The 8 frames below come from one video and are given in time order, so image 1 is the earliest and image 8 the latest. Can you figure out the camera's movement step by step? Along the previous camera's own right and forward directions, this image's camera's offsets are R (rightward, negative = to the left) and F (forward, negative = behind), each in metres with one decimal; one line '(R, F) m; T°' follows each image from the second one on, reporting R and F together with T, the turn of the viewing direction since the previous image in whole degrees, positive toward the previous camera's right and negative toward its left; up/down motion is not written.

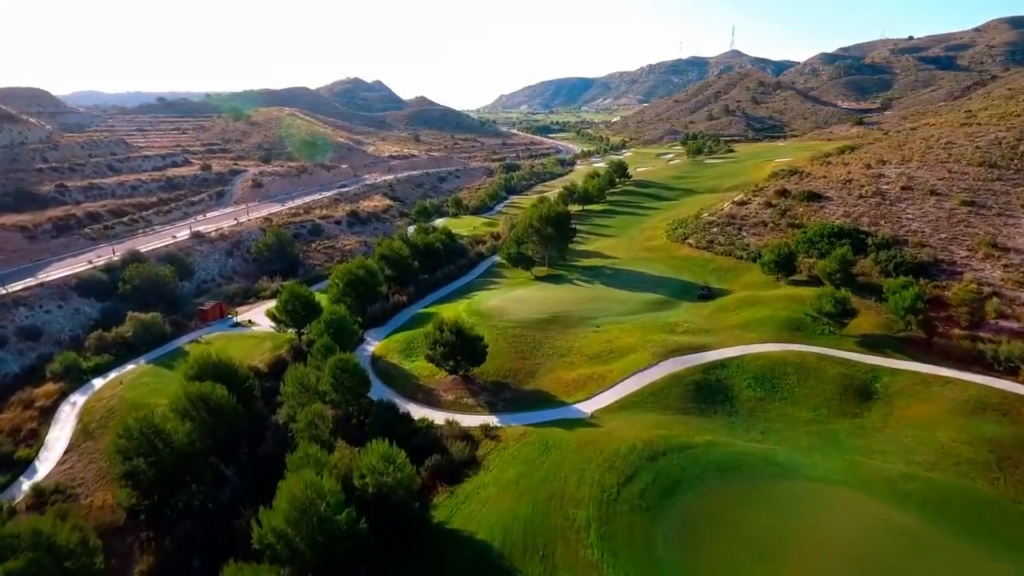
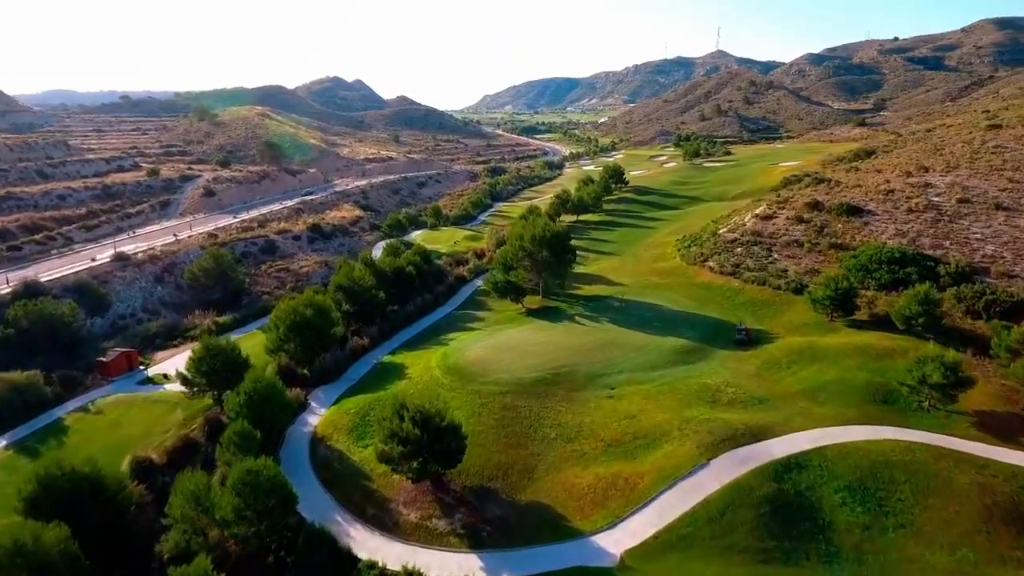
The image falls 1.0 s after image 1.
(-0.1, +10.2) m; +1°
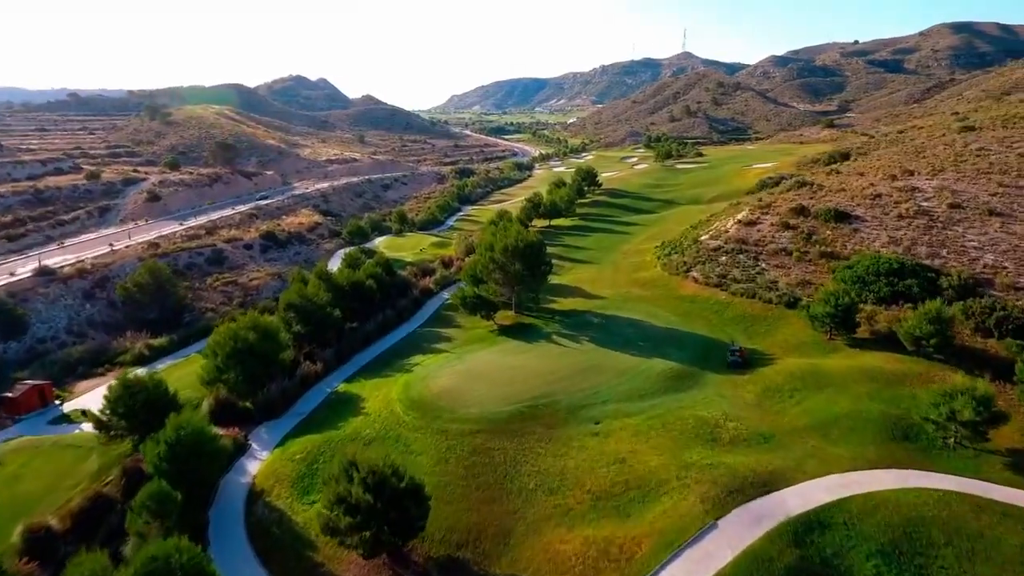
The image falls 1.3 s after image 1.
(0.0, +4.0) m; +3°
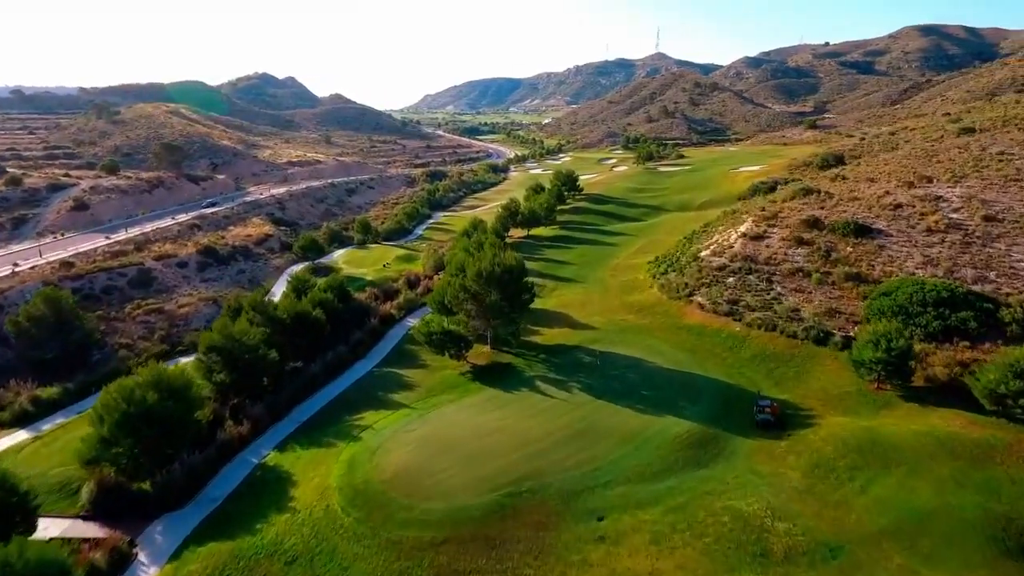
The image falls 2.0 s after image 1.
(0.0, +7.2) m; +2°
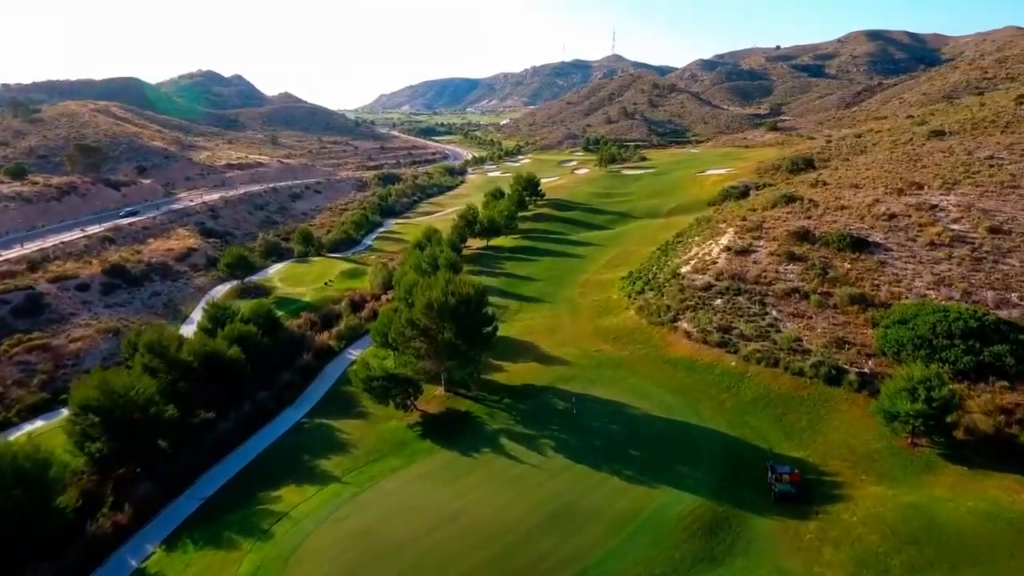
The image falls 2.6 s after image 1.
(+0.1, +6.0) m; +4°
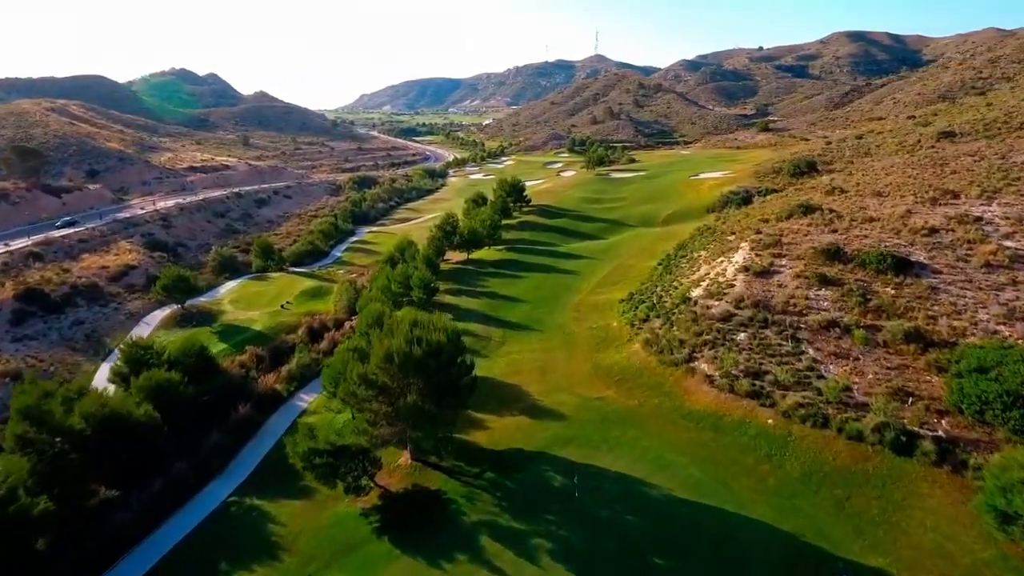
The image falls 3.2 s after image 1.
(0.0, +6.4) m; +1°
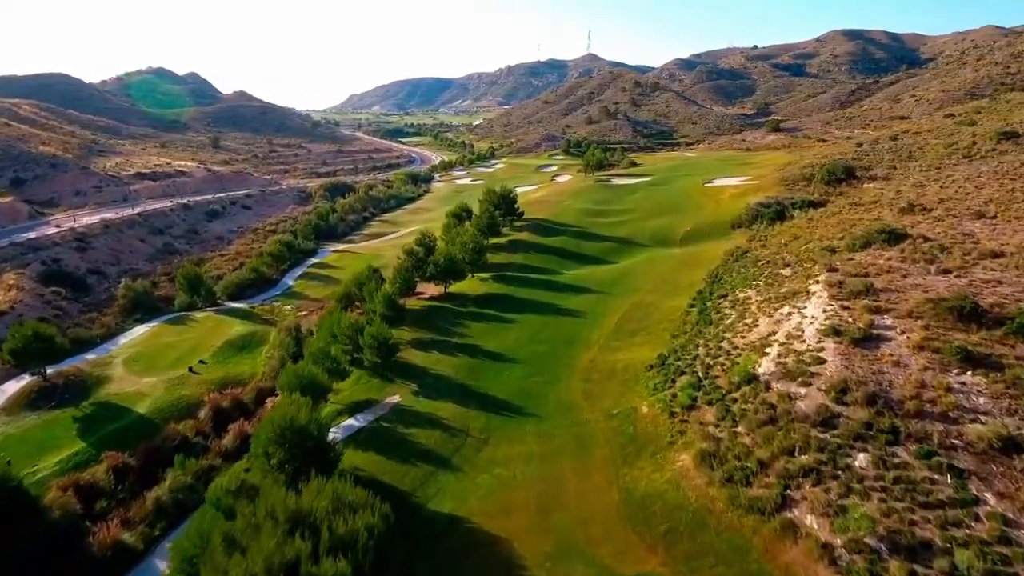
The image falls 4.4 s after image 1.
(+0.3, +11.9) m; +1°
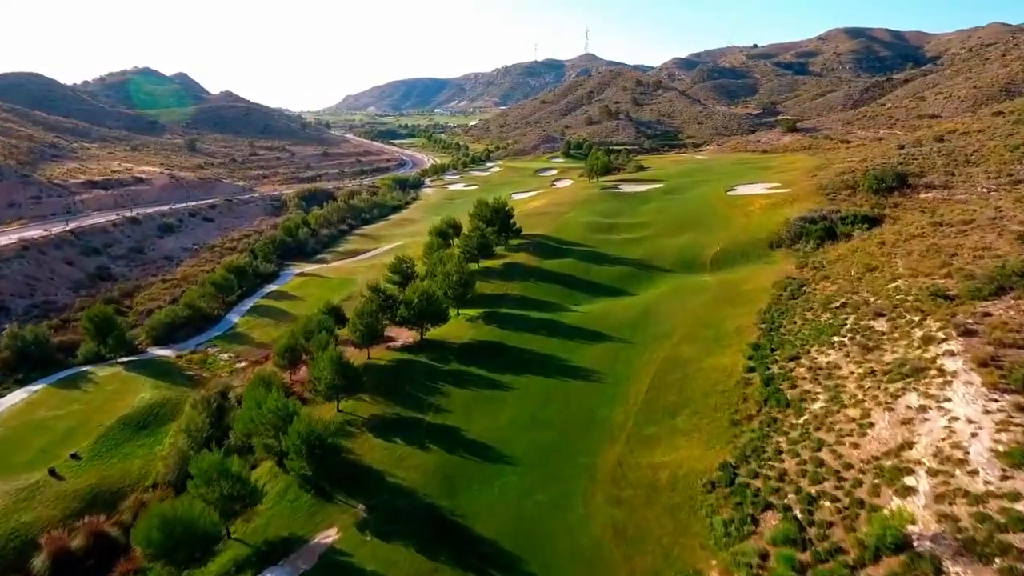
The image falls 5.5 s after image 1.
(+0.2, +10.2) m; 0°
